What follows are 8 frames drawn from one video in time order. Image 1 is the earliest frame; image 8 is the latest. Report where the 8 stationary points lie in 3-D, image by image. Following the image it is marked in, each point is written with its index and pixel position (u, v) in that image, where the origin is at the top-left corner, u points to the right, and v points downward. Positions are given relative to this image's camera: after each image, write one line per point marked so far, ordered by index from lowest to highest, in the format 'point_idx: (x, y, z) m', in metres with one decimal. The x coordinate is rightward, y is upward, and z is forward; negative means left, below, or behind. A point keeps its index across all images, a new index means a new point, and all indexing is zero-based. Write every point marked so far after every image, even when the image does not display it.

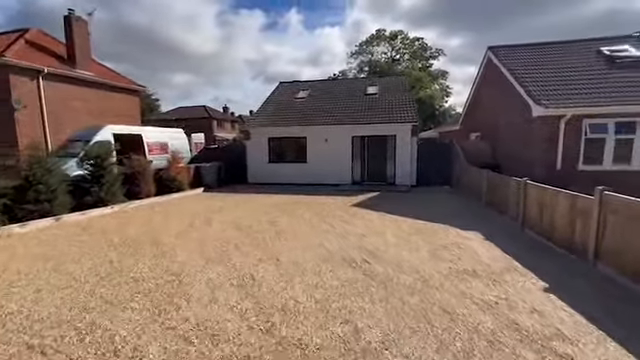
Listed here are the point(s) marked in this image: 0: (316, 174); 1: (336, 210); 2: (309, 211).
0: (-0.2, +0.4, +18.3) m
1: (+0.6, -1.2, +11.4) m
2: (-0.4, -1.3, +11.2) m
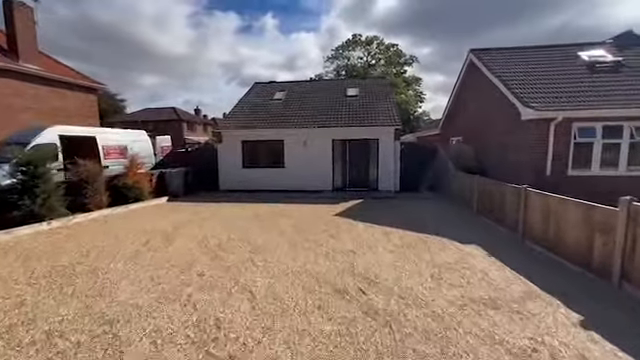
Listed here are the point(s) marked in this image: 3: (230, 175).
0: (-1.5, 0.0, +17.1) m
1: (-0.1, -1.5, +10.3) m
2: (-1.1, -1.5, +10.0) m
3: (-5.6, +0.3, +17.6) m
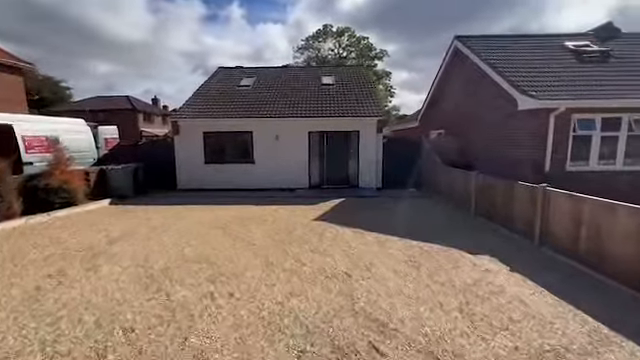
0: (-2.9, +0.1, +15.2) m
1: (-0.7, -1.5, +8.6) m
2: (-1.7, -1.5, +8.1) m
3: (-7.0, +0.4, +15.2) m
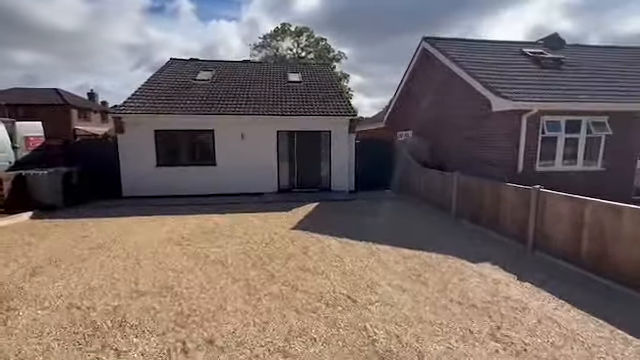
0: (-4.4, -0.1, +13.7) m
1: (-1.2, -1.6, +7.5) m
2: (-2.1, -1.7, +6.9) m
3: (-8.5, +0.1, +13.1) m
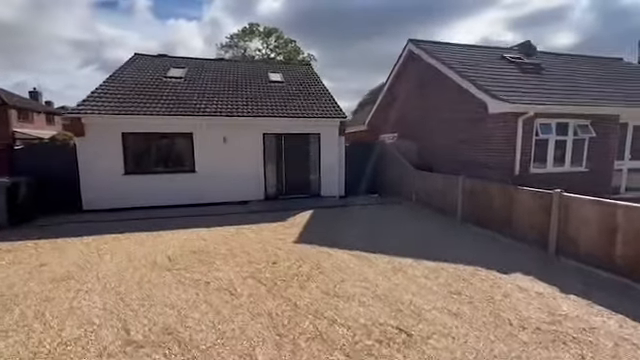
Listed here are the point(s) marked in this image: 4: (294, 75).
0: (-4.8, -0.4, +12.4) m
1: (-0.9, -1.8, +6.6) m
2: (-1.8, -1.9, +5.9) m
3: (-8.8, -0.3, +11.4) m
4: (-1.5, +6.3, +17.0) m
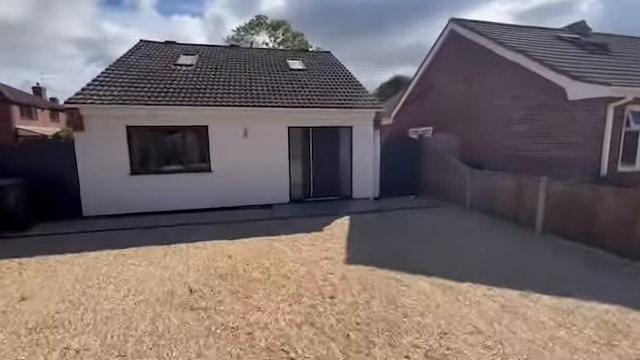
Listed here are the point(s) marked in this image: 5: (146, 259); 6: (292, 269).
0: (-3.5, -0.4, +10.8) m
1: (+0.3, -1.9, +4.9) m
2: (-0.6, -2.0, +4.3) m
3: (-7.5, -0.3, +9.9) m
4: (-0.2, +6.4, +15.3) m
5: (-3.9, -1.8, +6.3) m
6: (-0.6, -1.8, +5.7) m
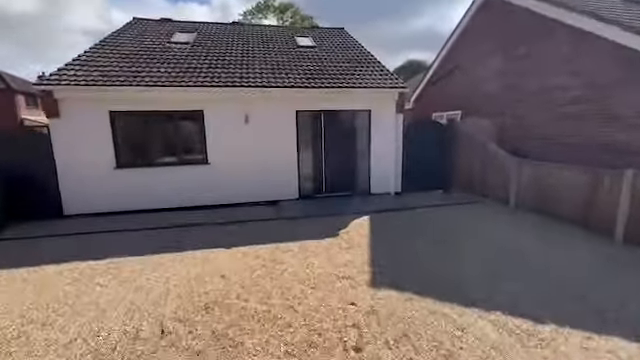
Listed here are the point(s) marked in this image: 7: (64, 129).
0: (-3.0, -0.2, +9.4) m
1: (+0.6, -1.9, +3.5) m
2: (-0.3, -2.0, +2.9) m
3: (-7.1, -0.1, +8.6) m
4: (+0.4, +6.8, +13.5) m
5: (-3.6, -1.7, +5.0) m
6: (-0.3, -1.8, +4.3) m
7: (-7.6, +1.5, +8.3) m
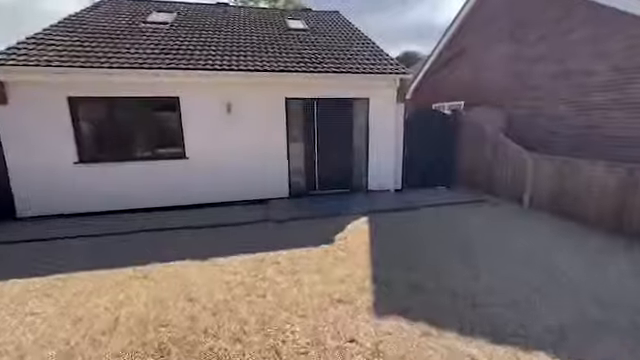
0: (-3.3, -0.1, +8.4) m
1: (+0.5, -1.9, +2.6) m
2: (-0.4, -2.0, +2.0) m
3: (-7.3, -0.1, +7.5) m
4: (+0.1, +7.0, +12.4) m
5: (-3.8, -1.7, +4.0) m
6: (-0.4, -1.8, +3.4) m
7: (-7.8, +1.6, +7.2) m
